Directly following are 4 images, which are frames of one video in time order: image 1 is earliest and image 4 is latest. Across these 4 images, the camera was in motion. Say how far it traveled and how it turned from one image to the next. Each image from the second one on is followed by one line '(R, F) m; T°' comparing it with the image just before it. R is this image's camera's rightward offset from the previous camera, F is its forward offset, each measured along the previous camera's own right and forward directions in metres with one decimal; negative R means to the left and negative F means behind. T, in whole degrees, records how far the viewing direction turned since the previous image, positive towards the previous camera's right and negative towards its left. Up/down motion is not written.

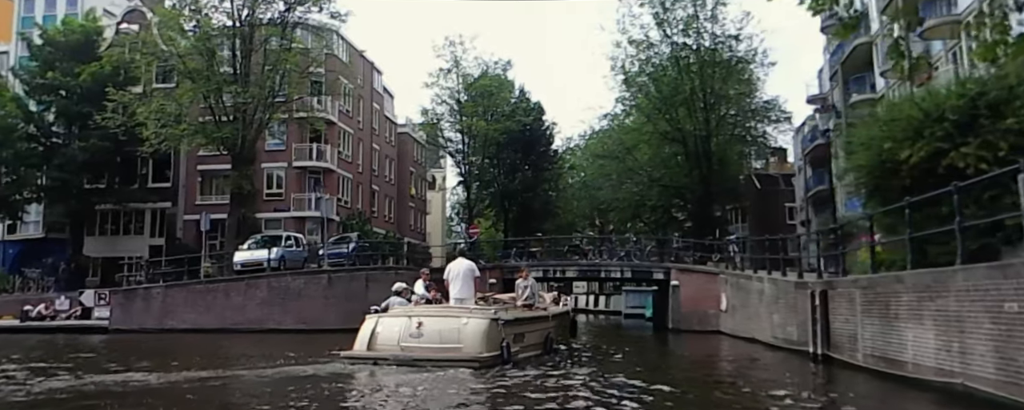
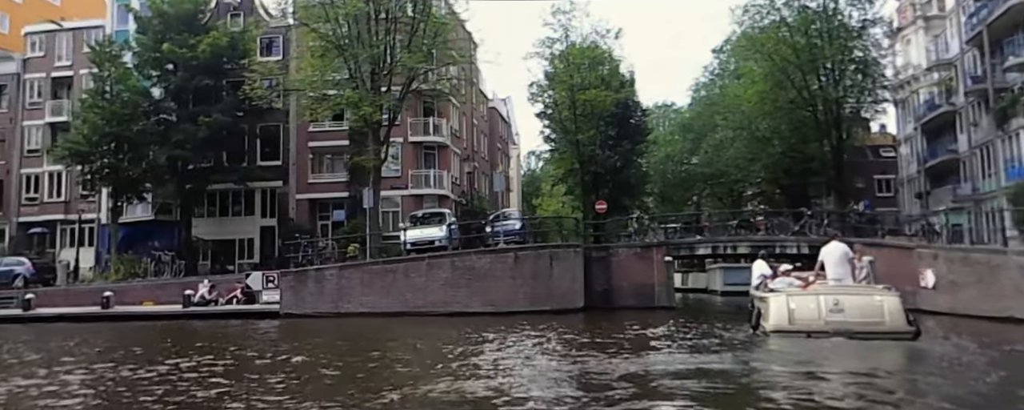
(-7.1, +1.8) m; -1°
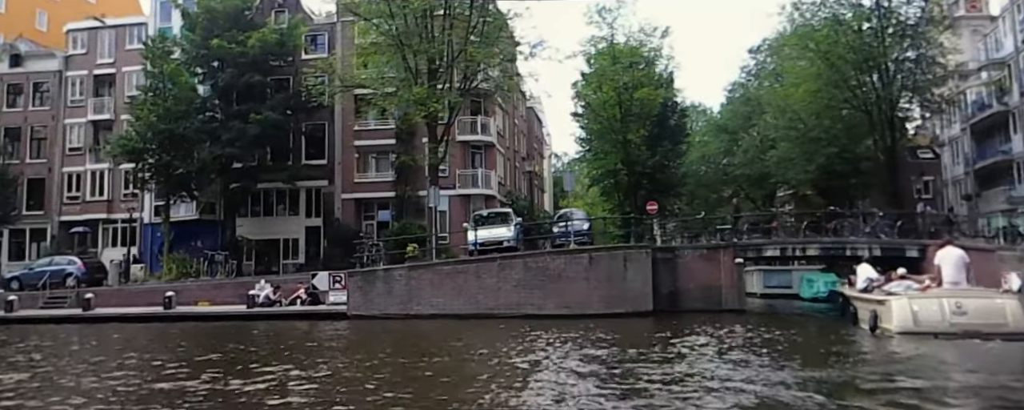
(-2.5, +0.6) m; -1°
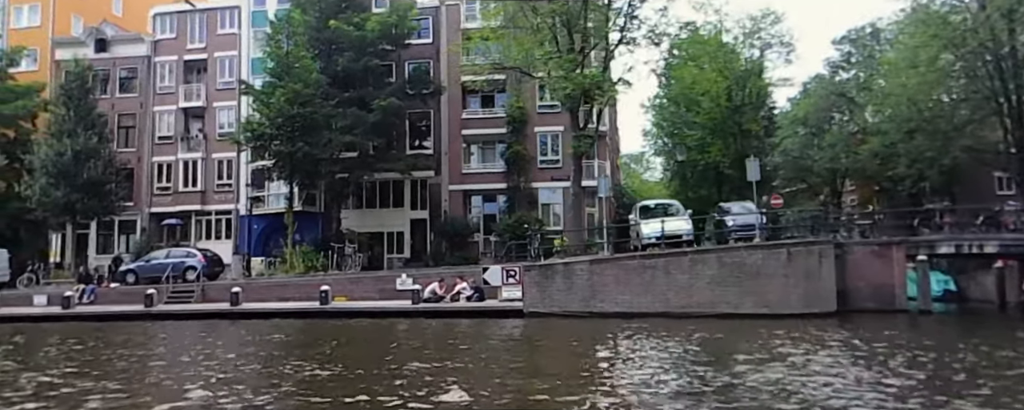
(-6.3, +1.6) m; 0°
